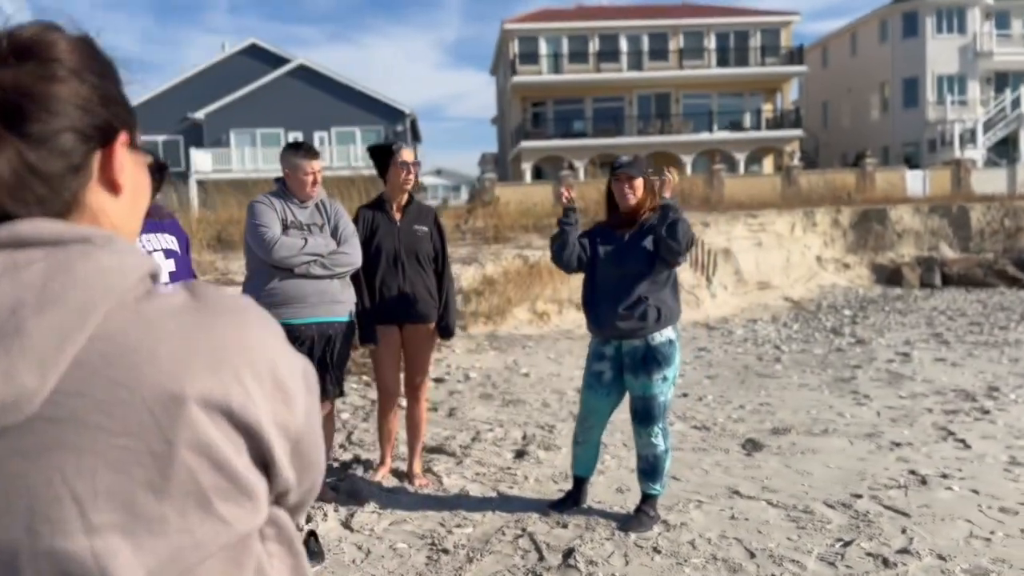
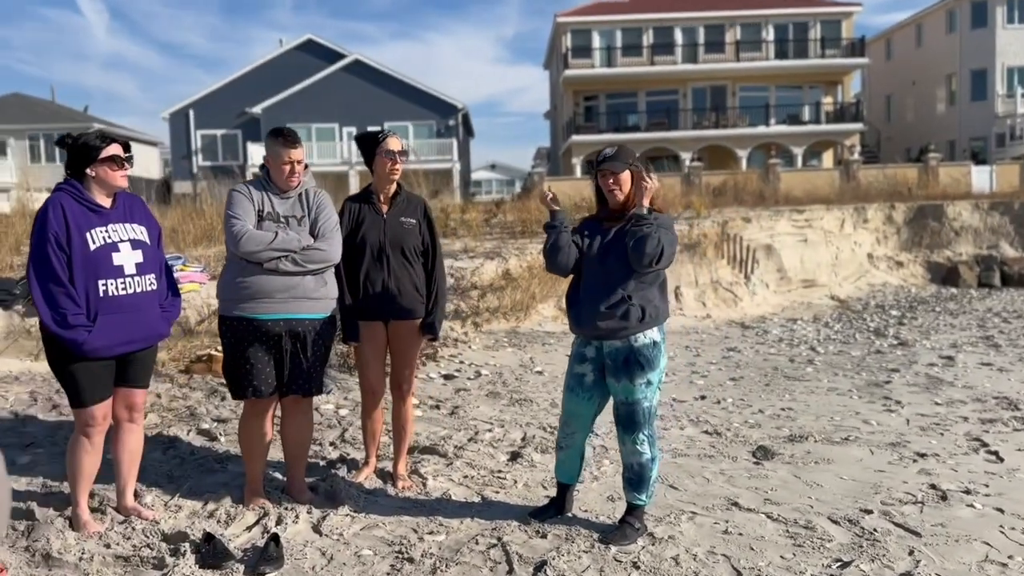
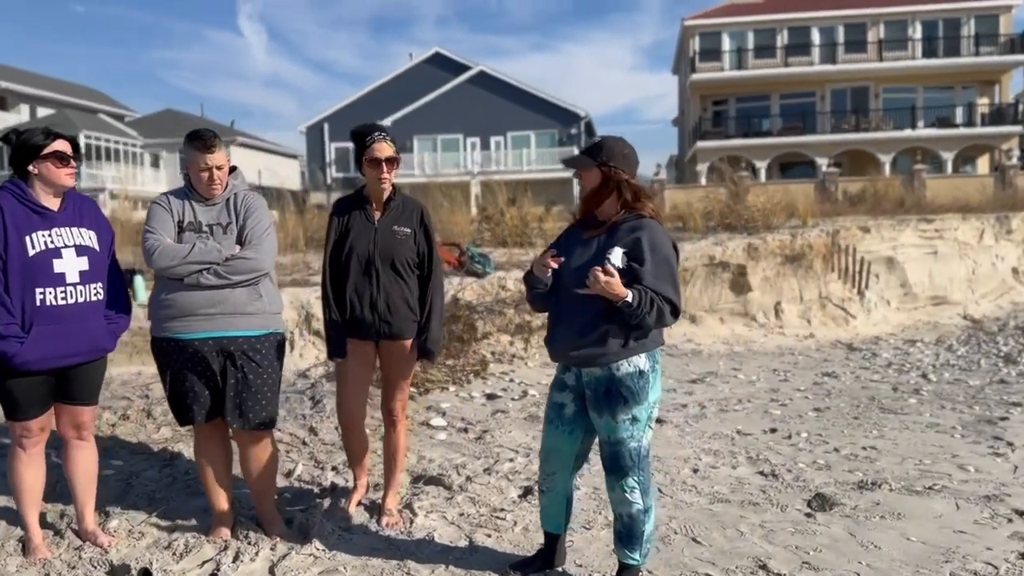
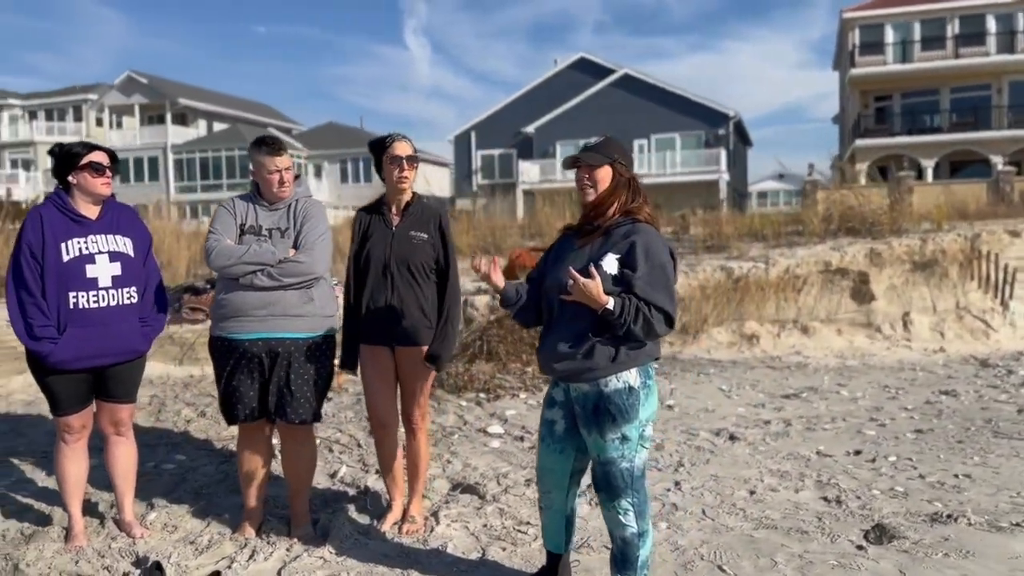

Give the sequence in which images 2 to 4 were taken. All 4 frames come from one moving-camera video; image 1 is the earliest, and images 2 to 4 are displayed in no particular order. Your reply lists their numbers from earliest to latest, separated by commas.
2, 3, 4
